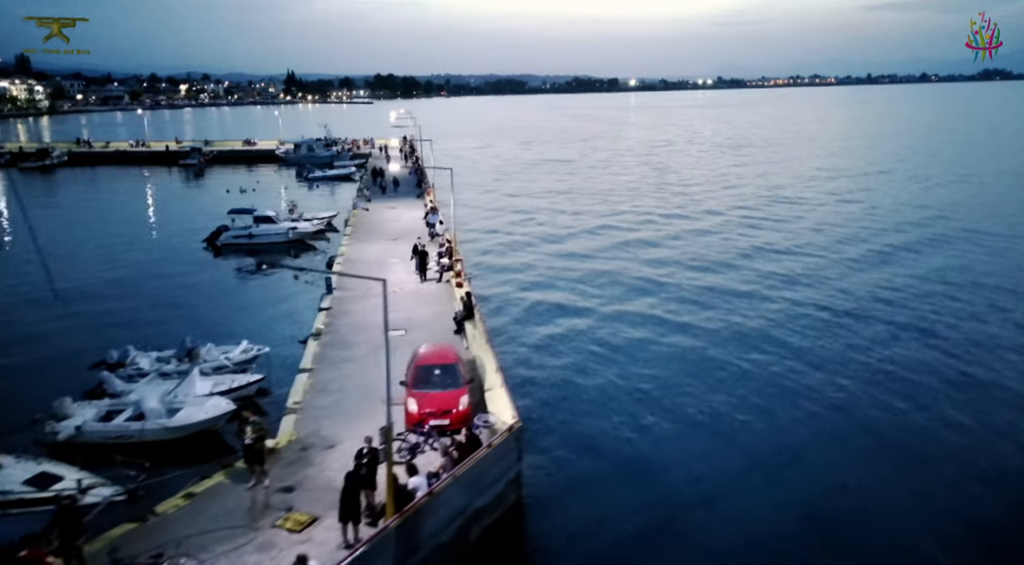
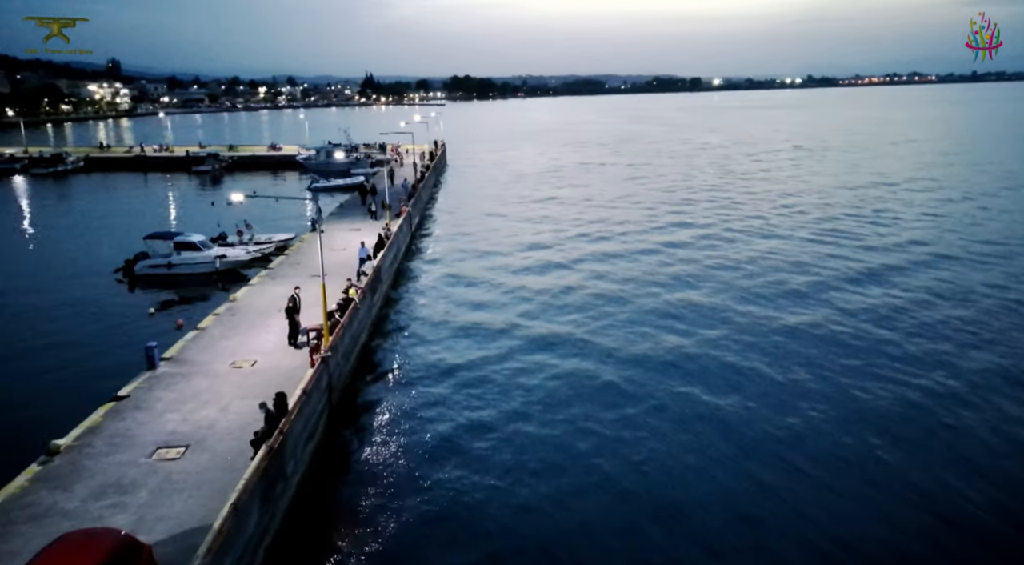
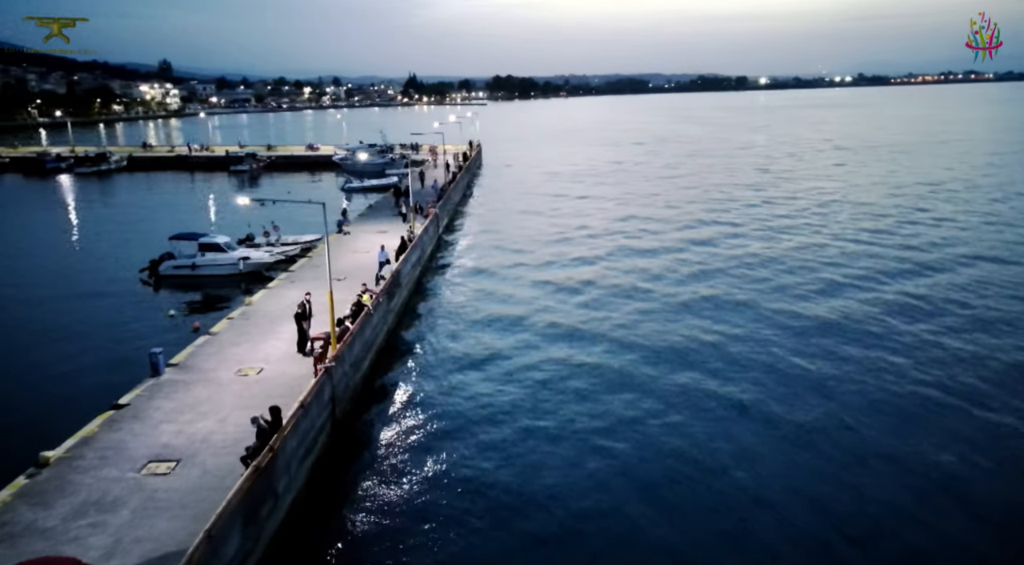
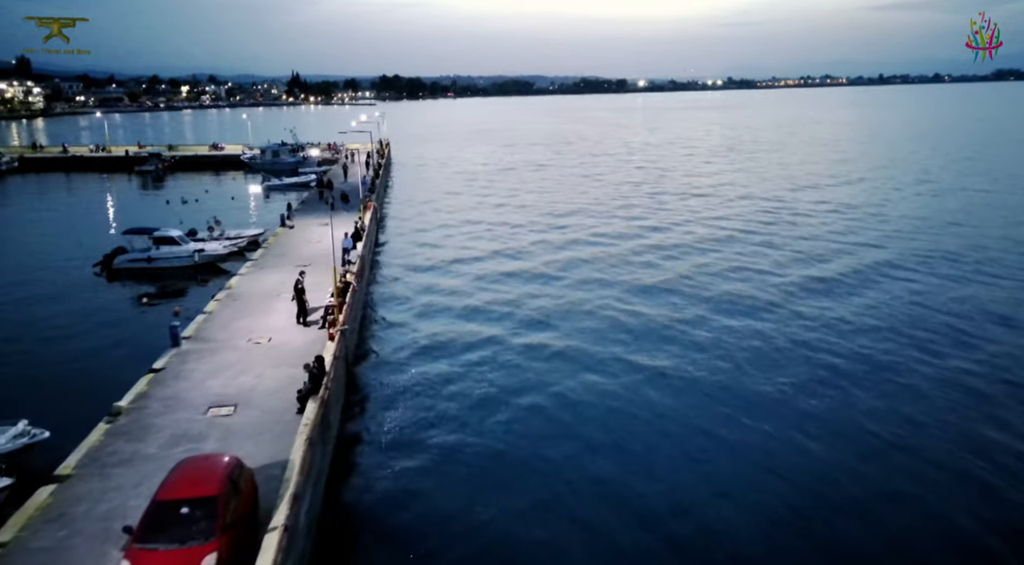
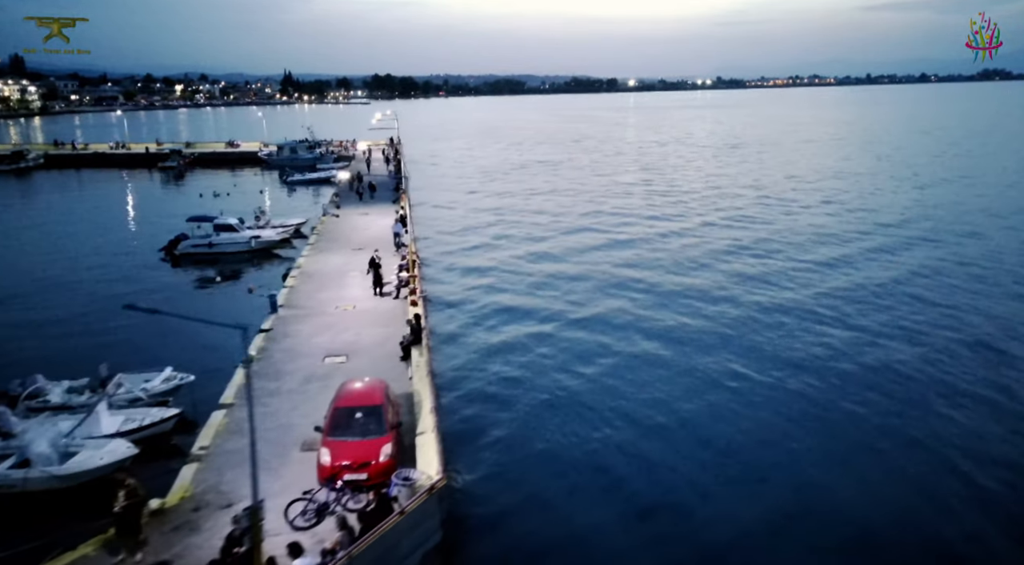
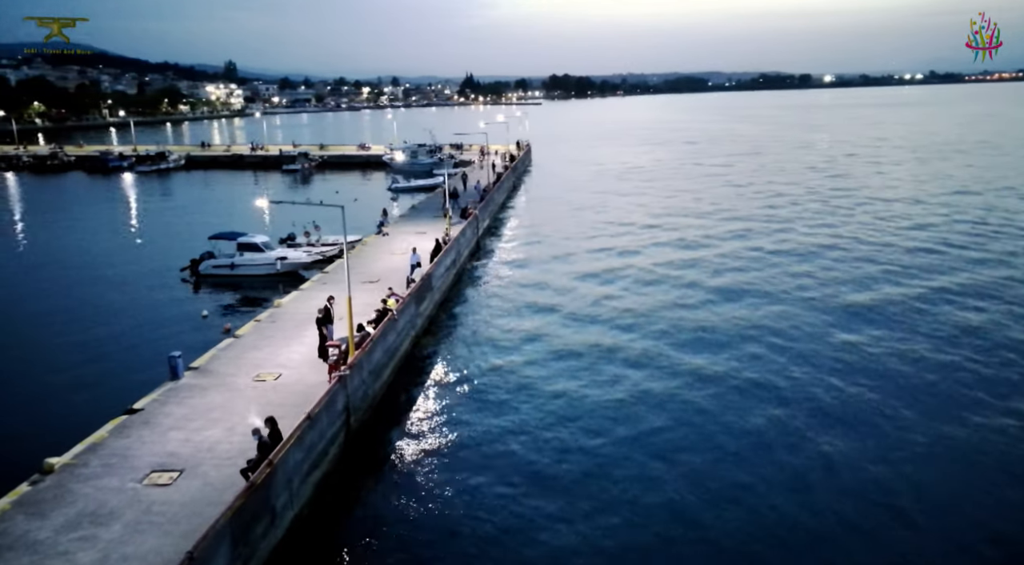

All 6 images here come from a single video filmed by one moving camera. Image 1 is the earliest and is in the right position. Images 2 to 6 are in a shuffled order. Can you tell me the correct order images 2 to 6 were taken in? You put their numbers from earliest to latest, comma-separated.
5, 4, 2, 3, 6
